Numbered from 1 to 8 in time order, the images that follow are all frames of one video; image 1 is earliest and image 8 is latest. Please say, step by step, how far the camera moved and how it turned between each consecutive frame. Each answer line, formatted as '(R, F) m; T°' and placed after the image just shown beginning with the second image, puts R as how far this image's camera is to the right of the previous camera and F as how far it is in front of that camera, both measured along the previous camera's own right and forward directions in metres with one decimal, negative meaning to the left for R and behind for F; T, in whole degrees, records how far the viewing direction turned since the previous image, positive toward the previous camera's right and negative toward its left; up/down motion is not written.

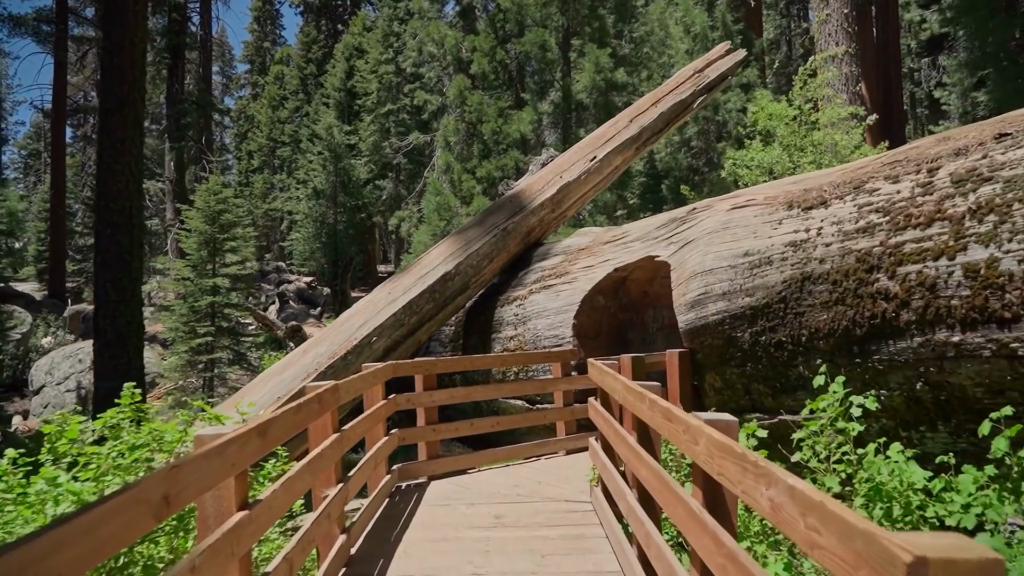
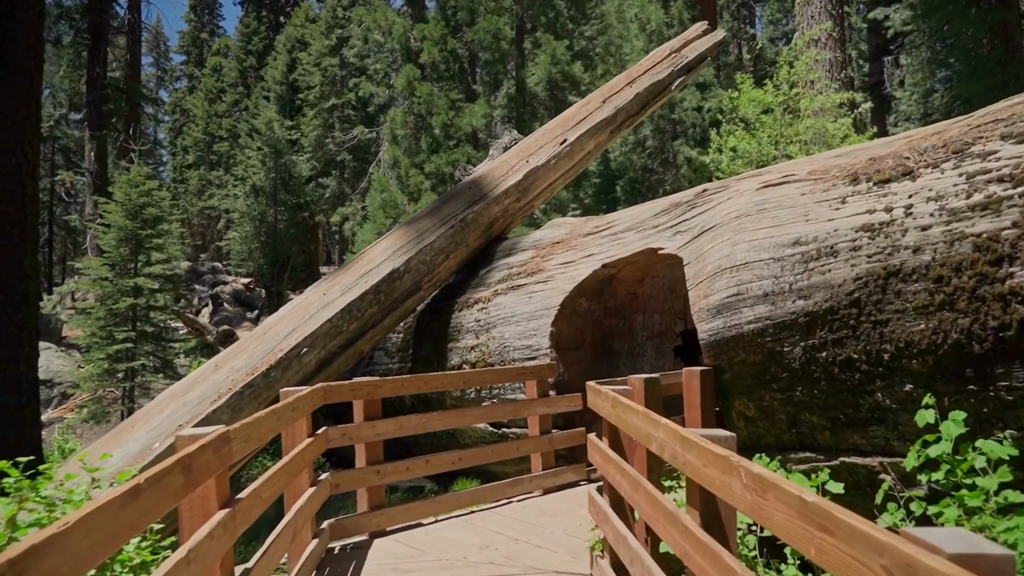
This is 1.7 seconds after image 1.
(-0.1, +1.3) m; +4°
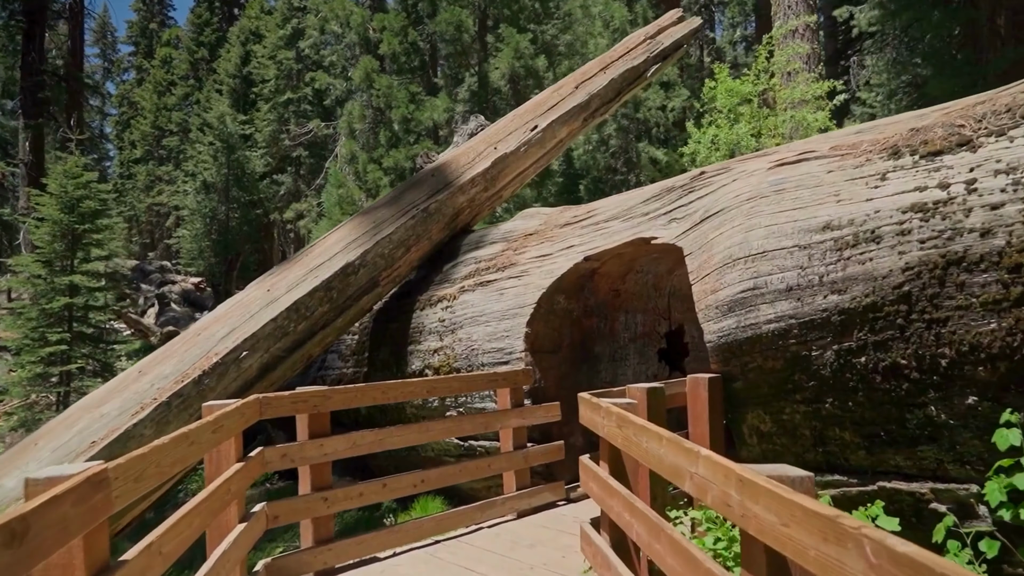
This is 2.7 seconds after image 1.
(-0.1, +0.7) m; +3°
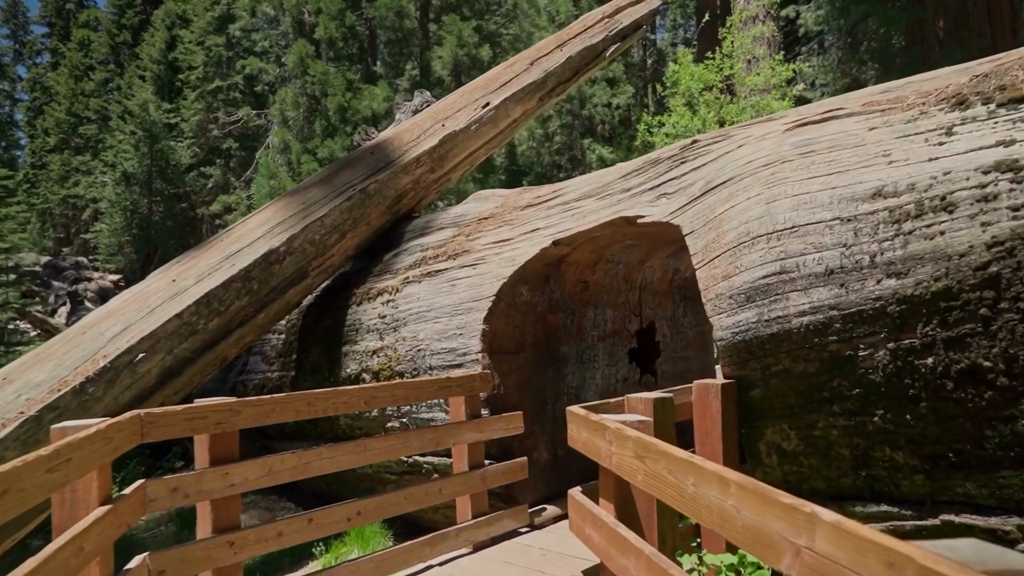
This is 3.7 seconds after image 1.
(-0.1, +0.8) m; +5°
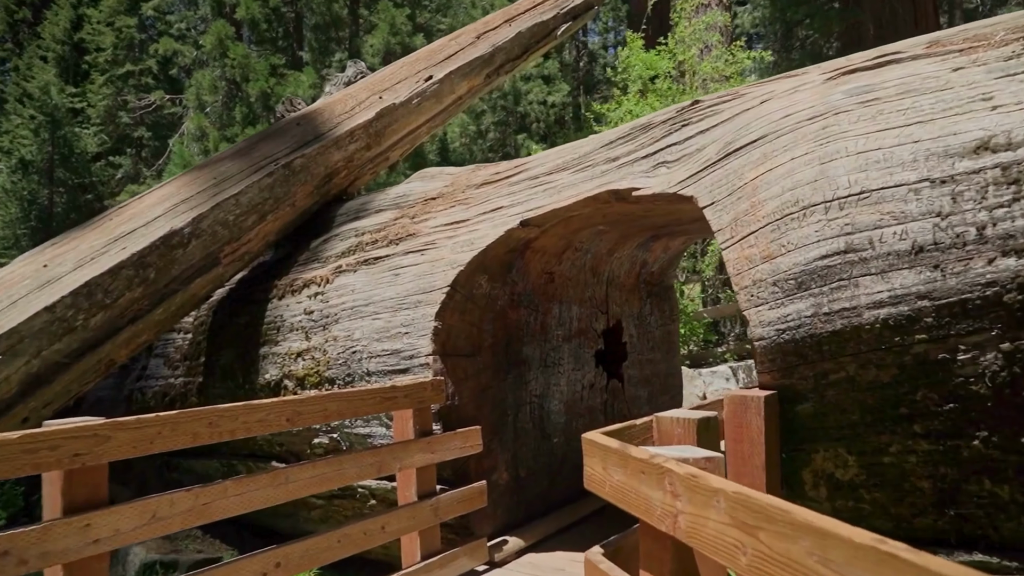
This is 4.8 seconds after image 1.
(-0.2, +0.7) m; +6°
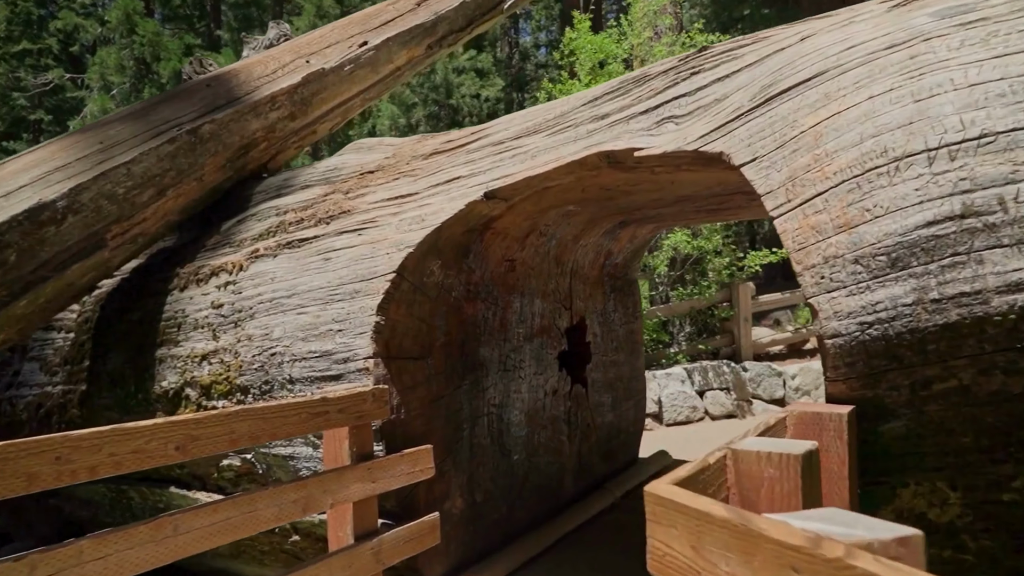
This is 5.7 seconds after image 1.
(-0.1, +0.7) m; +6°
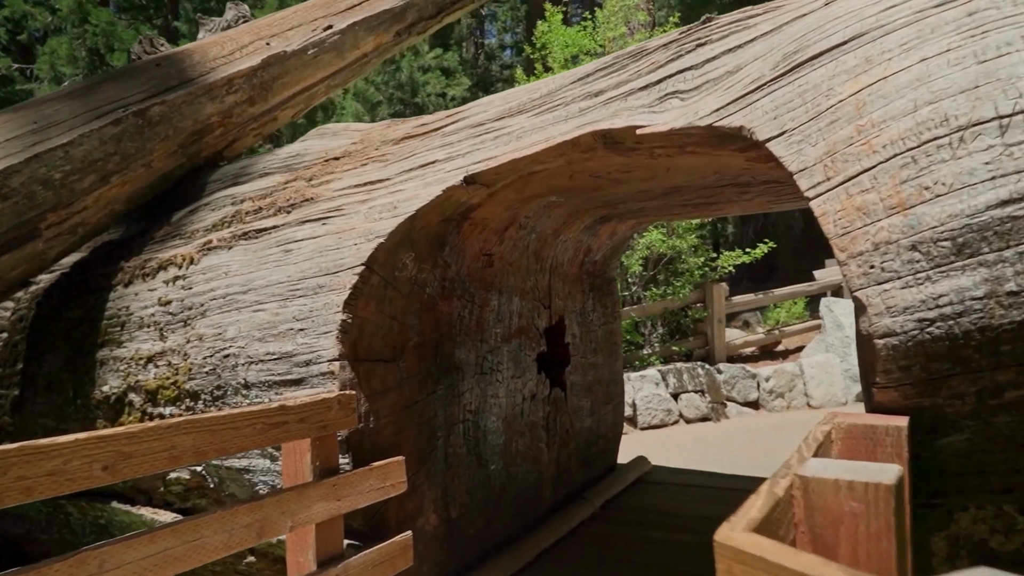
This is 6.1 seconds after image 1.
(-0.1, +0.3) m; +3°
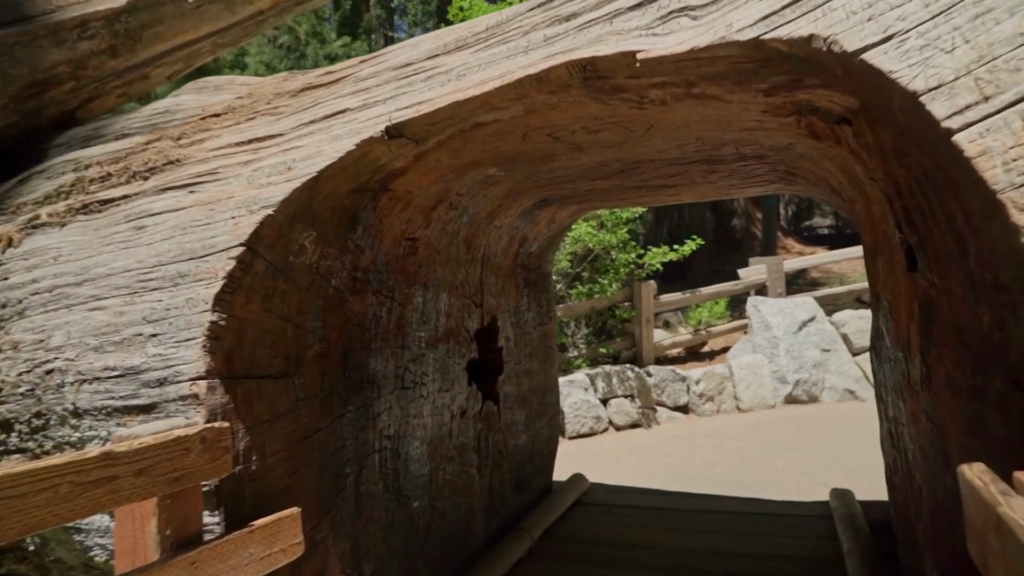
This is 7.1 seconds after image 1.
(-0.1, +0.7) m; +7°
